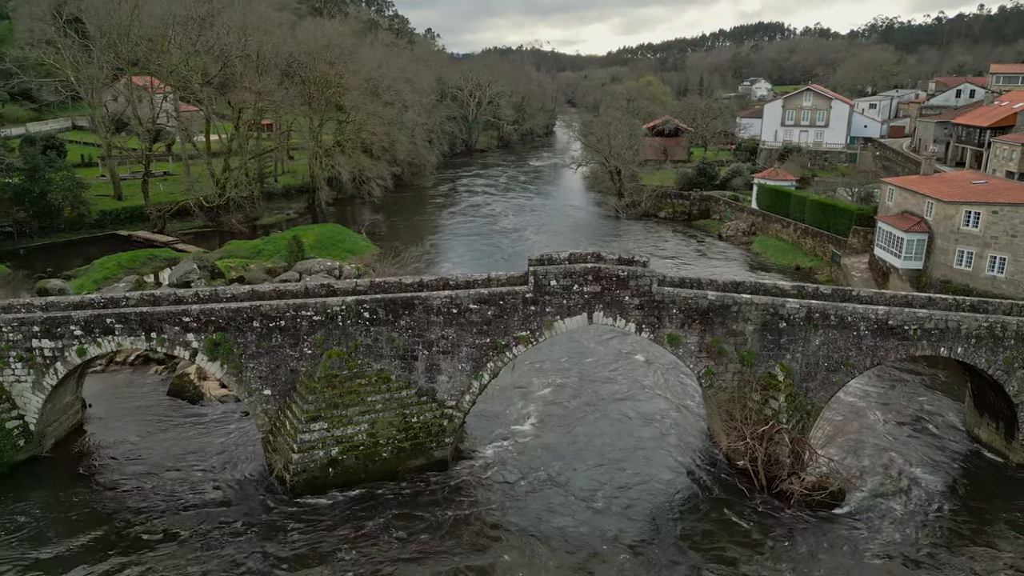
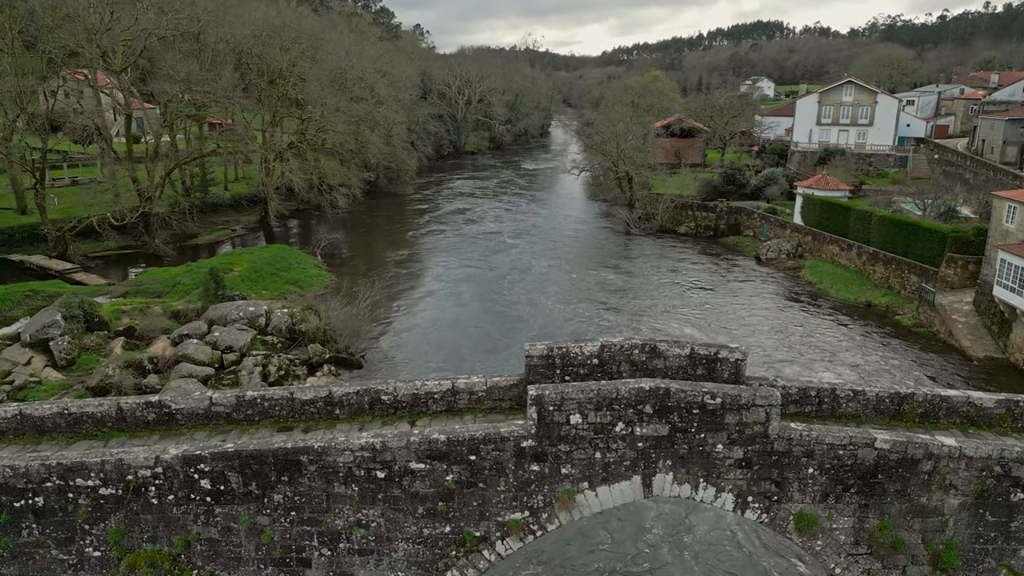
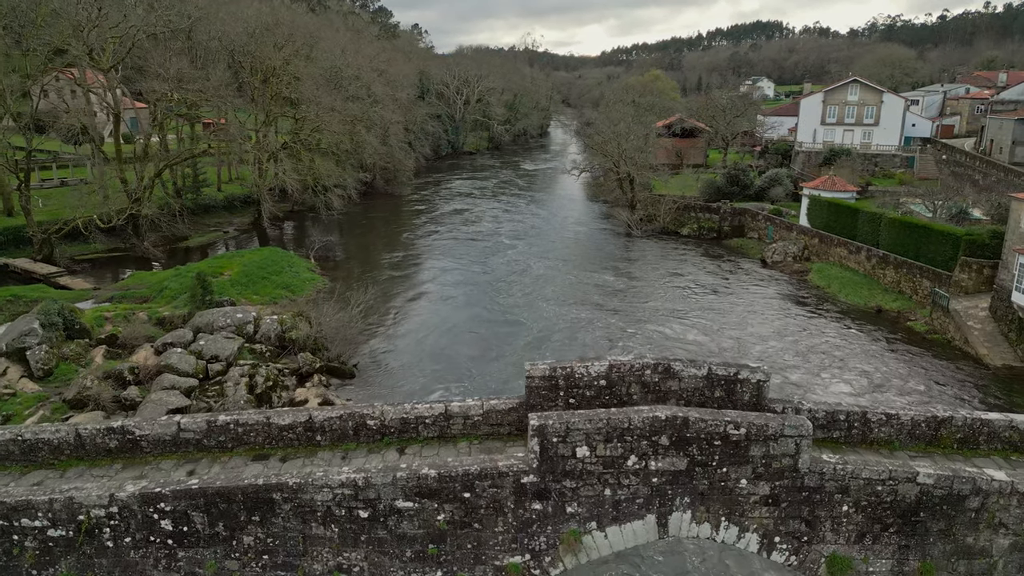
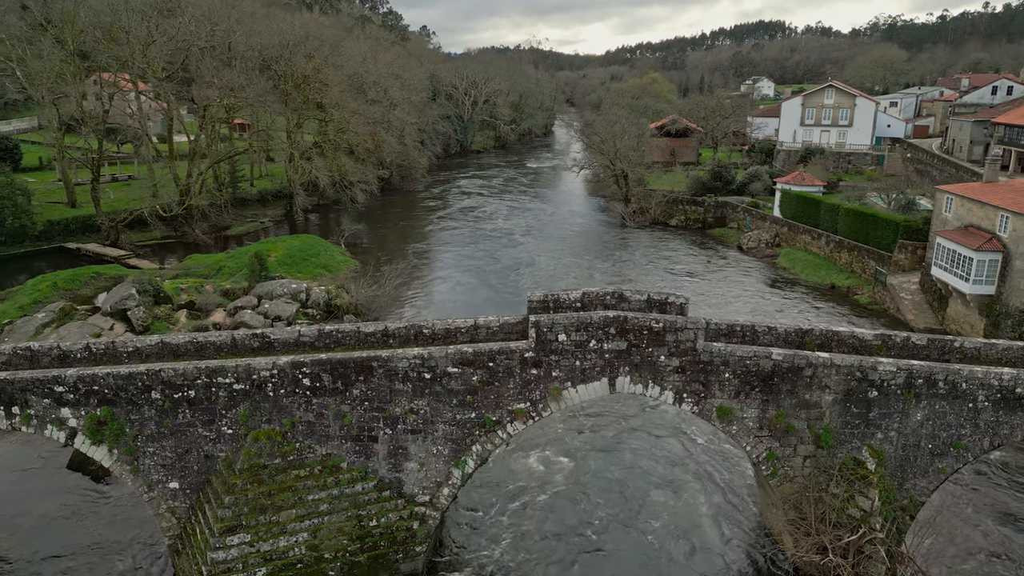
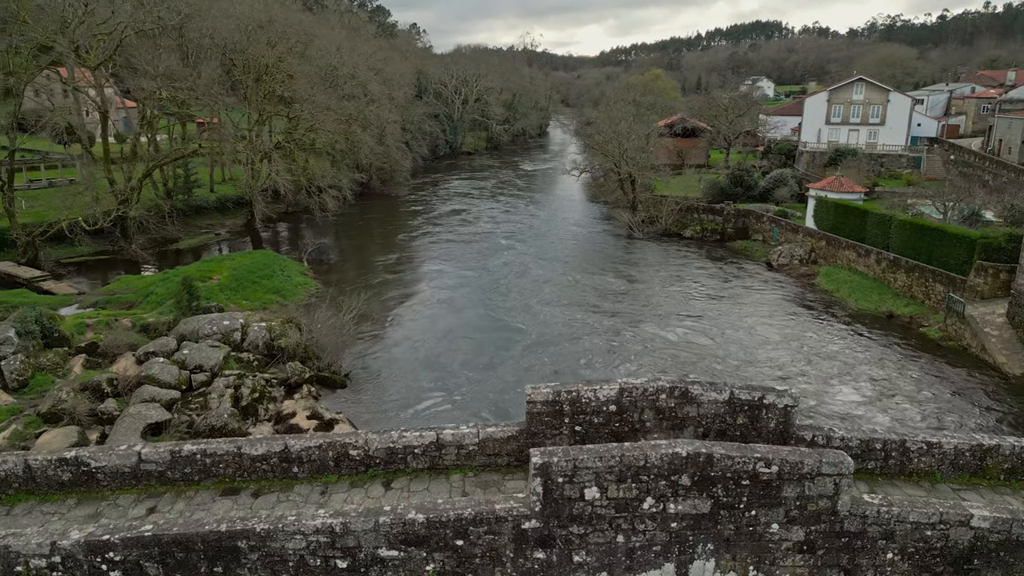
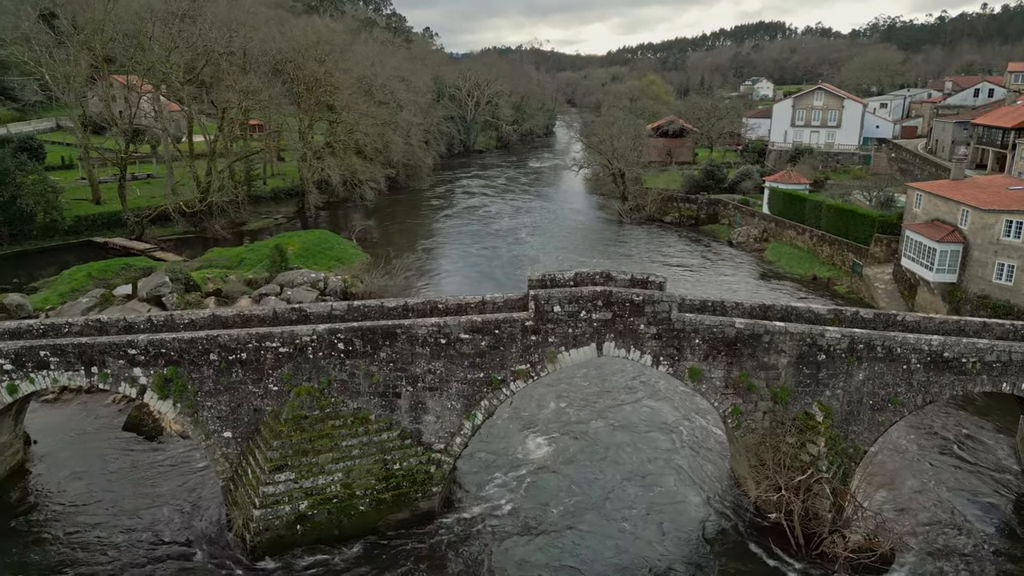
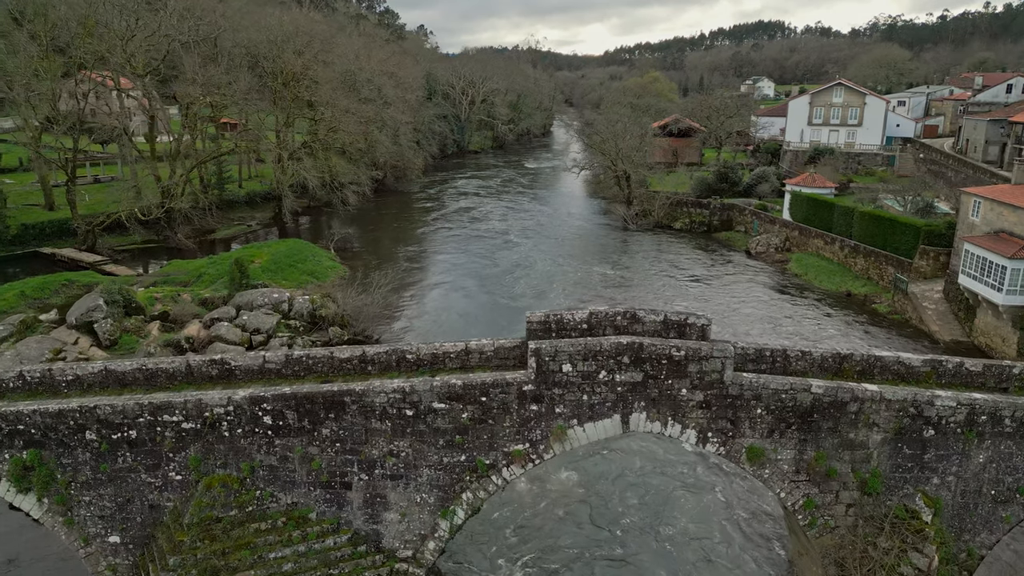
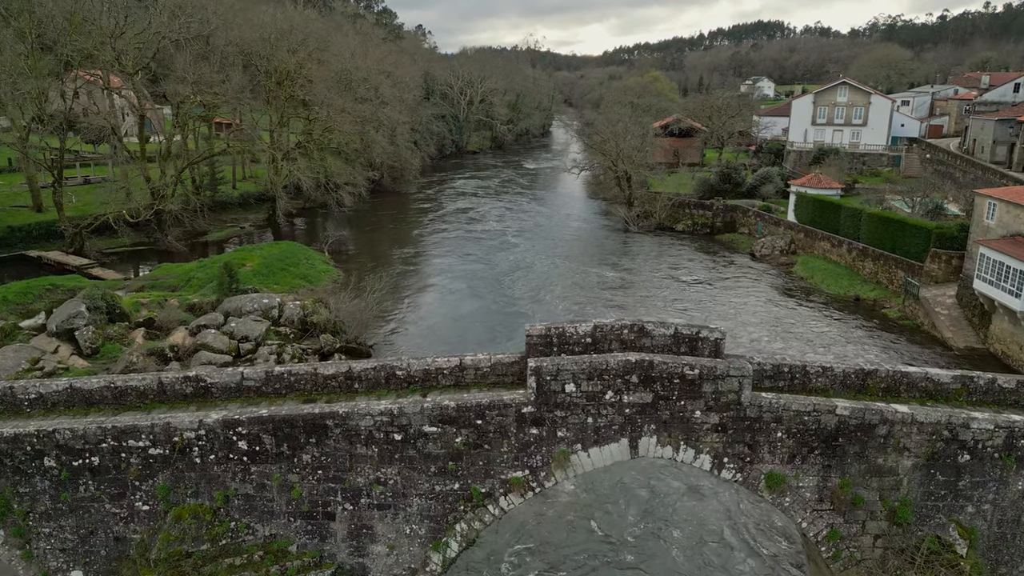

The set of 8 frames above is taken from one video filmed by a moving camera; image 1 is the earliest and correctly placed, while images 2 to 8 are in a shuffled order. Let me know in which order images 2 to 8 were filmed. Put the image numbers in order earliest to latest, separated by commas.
6, 4, 7, 8, 2, 3, 5
